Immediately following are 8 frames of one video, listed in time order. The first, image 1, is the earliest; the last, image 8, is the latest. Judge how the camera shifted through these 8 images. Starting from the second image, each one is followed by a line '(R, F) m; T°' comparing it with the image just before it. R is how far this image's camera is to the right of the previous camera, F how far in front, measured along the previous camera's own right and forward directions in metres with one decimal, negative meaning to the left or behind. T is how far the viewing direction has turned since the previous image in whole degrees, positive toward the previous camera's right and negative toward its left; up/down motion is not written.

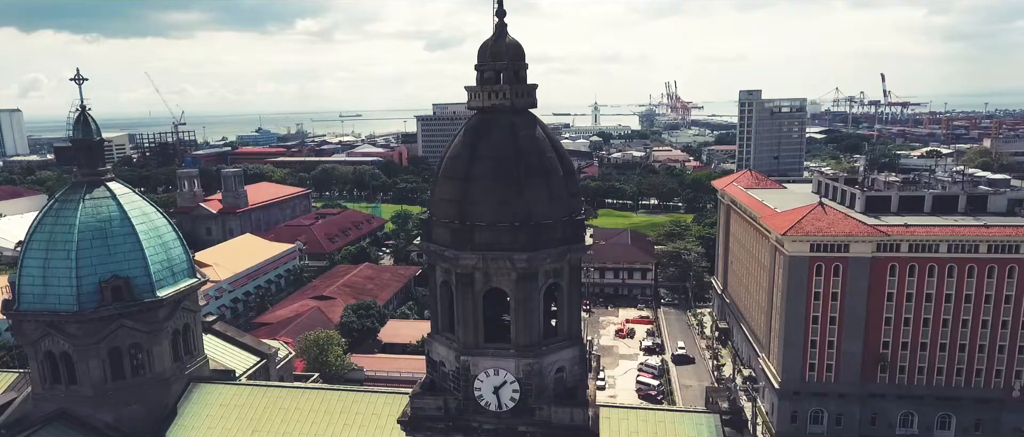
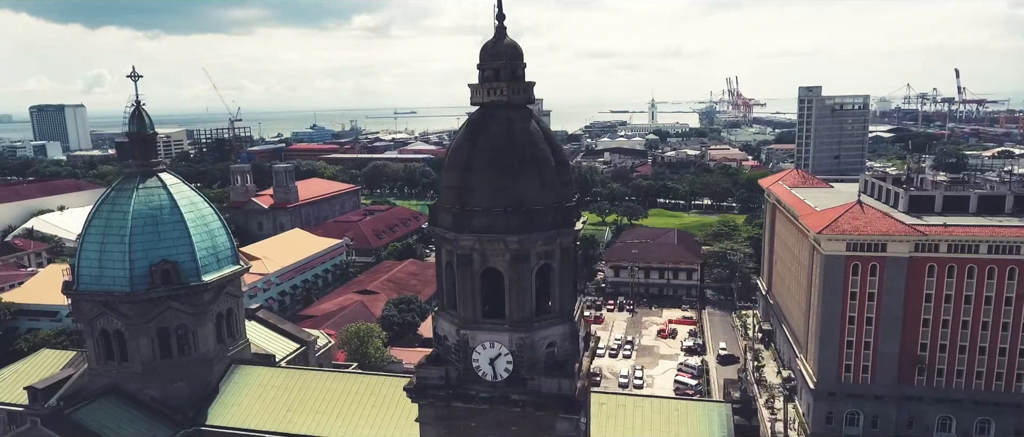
(+1.0, -0.8) m; -4°
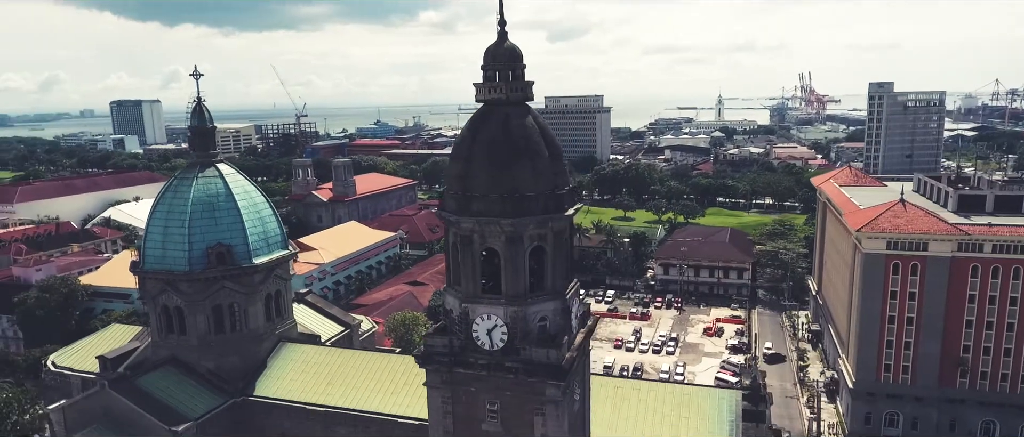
(+1.3, -1.2) m; -5°
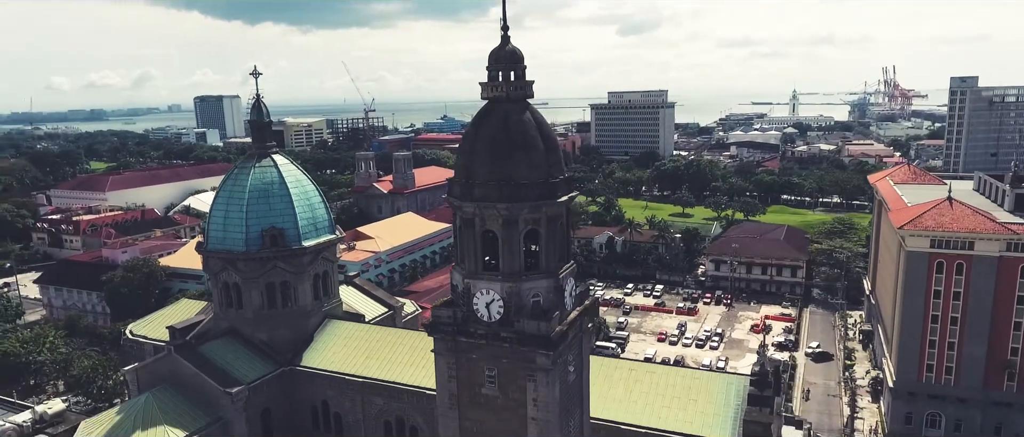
(+1.5, -1.4) m; -5°
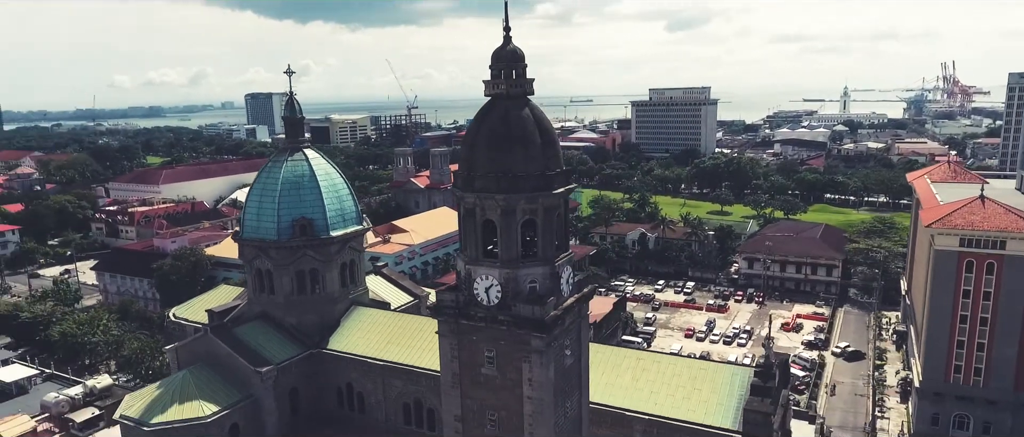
(+1.0, -0.9) m; -4°
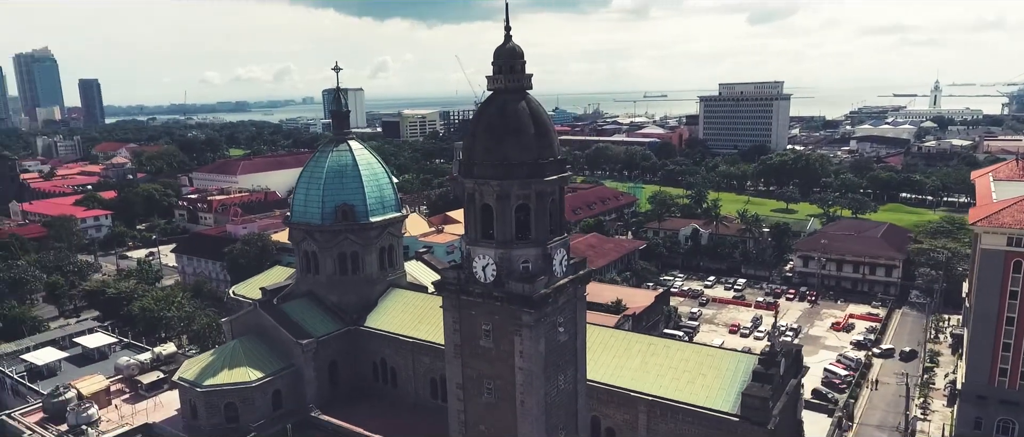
(+1.9, -1.3) m; -6°
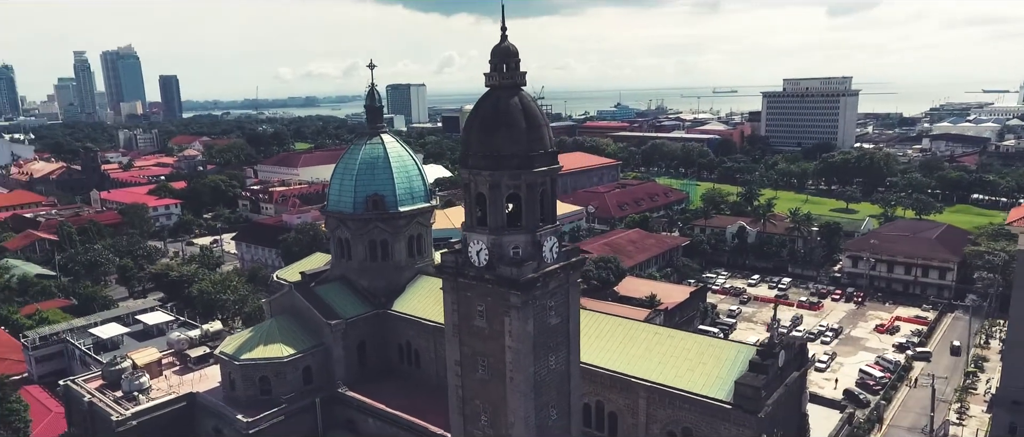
(+1.9, -1.1) m; -5°
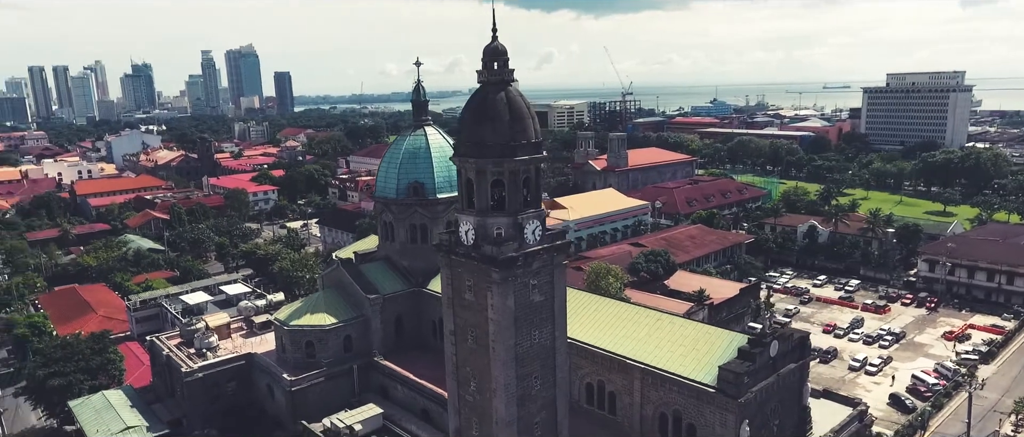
(+3.2, -1.6) m; -8°
